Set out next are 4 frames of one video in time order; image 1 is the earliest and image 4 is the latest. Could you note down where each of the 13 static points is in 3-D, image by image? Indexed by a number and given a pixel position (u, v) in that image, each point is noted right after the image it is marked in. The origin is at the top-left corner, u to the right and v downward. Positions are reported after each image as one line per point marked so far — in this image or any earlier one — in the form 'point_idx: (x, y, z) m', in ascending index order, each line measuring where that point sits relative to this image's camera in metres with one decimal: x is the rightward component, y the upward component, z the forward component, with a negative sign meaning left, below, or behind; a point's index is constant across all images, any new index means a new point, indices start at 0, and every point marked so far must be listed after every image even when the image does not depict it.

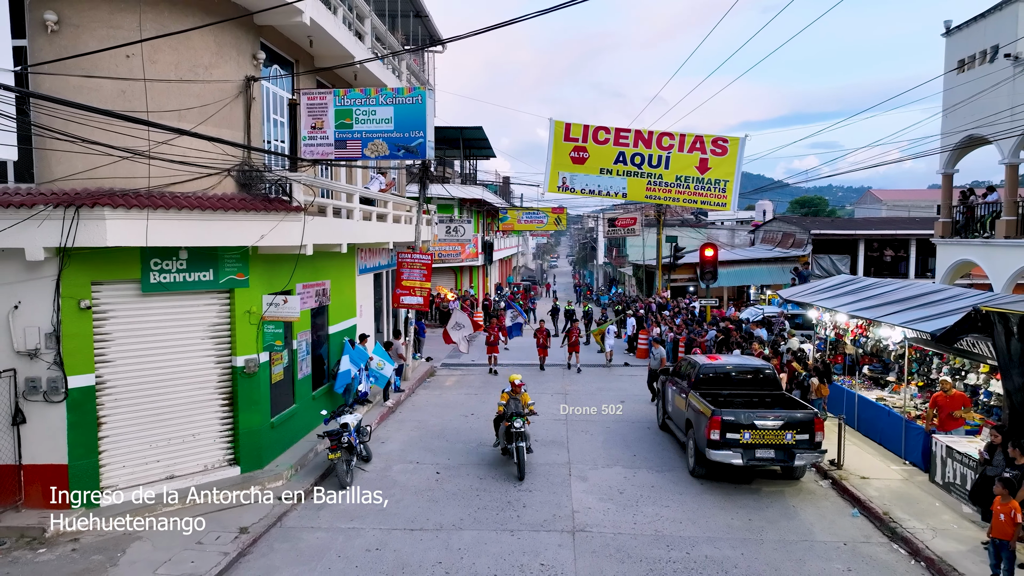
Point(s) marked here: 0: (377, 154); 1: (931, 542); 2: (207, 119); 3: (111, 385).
0: (-2.0, +2.0, +9.3) m
1: (+5.0, -3.1, +7.5) m
2: (-4.2, +2.3, +8.6) m
3: (-5.3, -1.3, +8.2) m
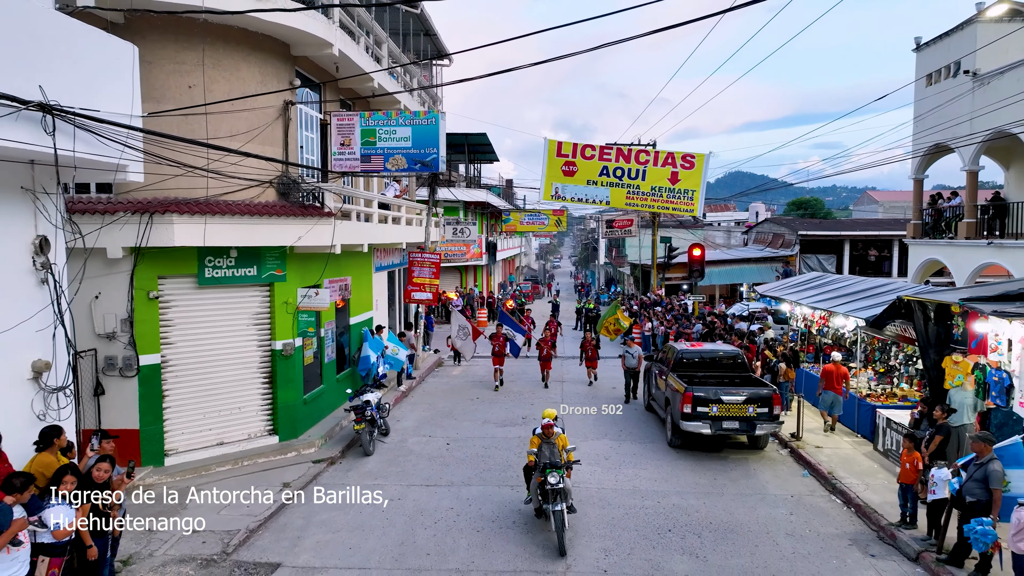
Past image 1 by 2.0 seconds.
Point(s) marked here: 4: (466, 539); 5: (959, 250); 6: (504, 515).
0: (-2.0, +2.1, +10.8) m
1: (+5.0, -2.9, +8.9) m
2: (-4.2, +2.4, +10.1) m
3: (-5.3, -1.2, +9.8) m
4: (-0.6, -3.1, +7.8) m
5: (+12.5, +1.1, +17.3) m
6: (-0.1, -3.1, +8.5) m
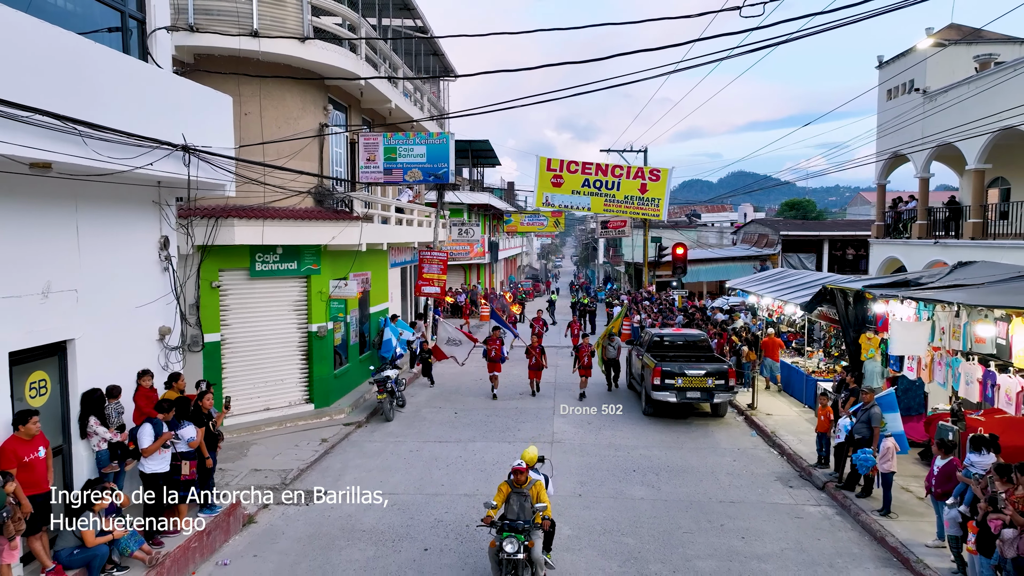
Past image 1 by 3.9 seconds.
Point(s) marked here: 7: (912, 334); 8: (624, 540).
0: (-2.0, +2.3, +12.8) m
1: (+5.0, -2.8, +11.0) m
2: (-4.2, +2.6, +12.1) m
3: (-5.4, -1.0, +11.8) m
4: (-0.6, -3.0, +9.9) m
5: (+12.5, +1.2, +19.3) m
6: (-0.2, -2.9, +10.6) m
7: (+5.7, -0.7, +8.8) m
8: (+1.4, -3.1, +7.6) m
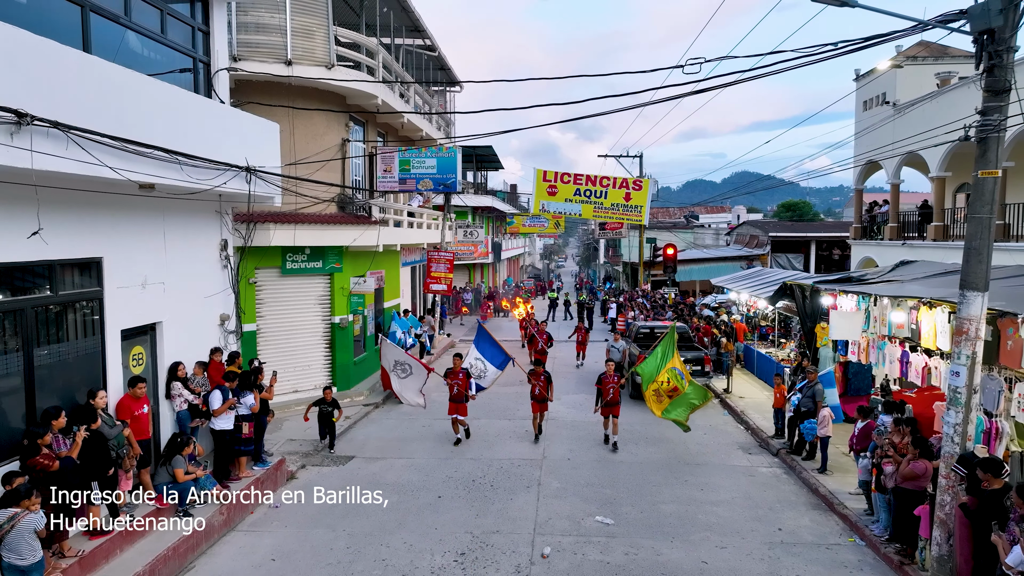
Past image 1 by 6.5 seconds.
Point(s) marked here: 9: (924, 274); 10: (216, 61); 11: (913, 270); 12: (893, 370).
0: (-2.0, +2.3, +14.4) m
1: (+5.0, -2.7, +12.5) m
2: (-4.2, +2.7, +13.8) m
3: (-5.4, -0.9, +13.5) m
4: (-0.6, -2.9, +11.5) m
5: (+12.5, +1.3, +20.8) m
6: (-0.2, -2.9, +12.2) m
7: (+5.6, -0.6, +10.4) m
8: (+1.3, -3.0, +9.2) m
9: (+7.3, +0.3, +11.0) m
10: (-4.4, +3.4, +9.2) m
11: (+7.6, +0.3, +11.7) m
12: (+6.0, -1.3, +9.7) m
